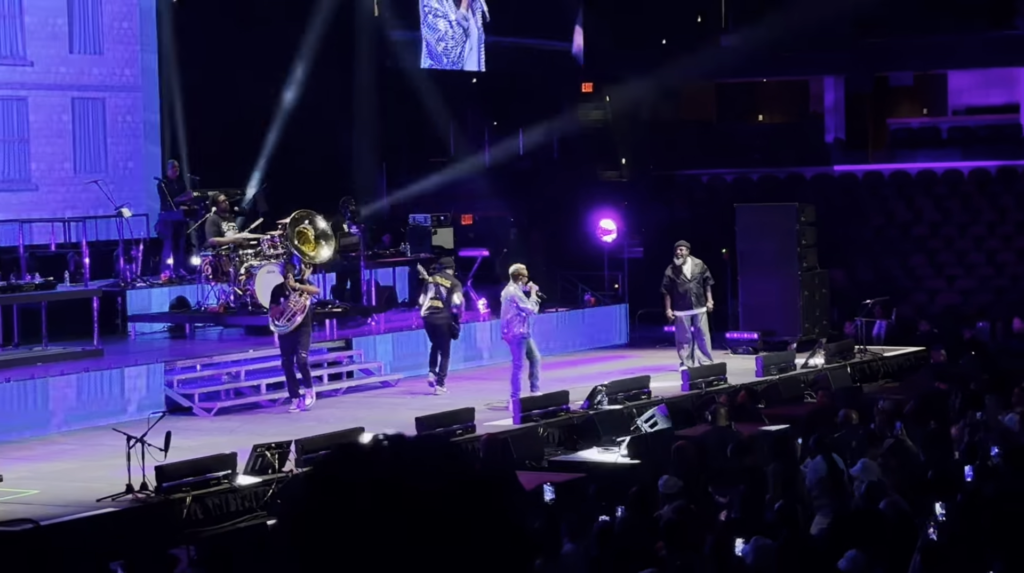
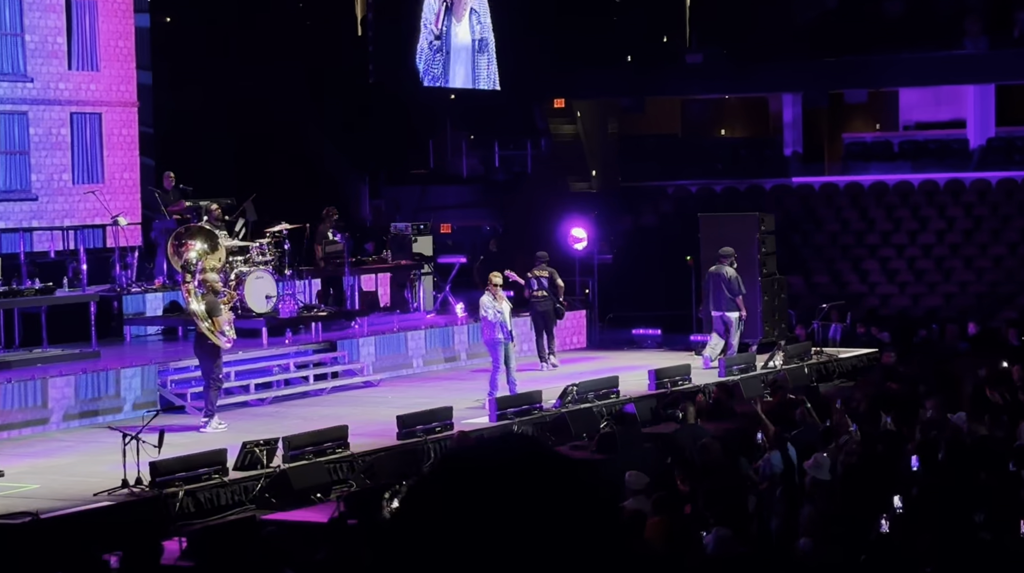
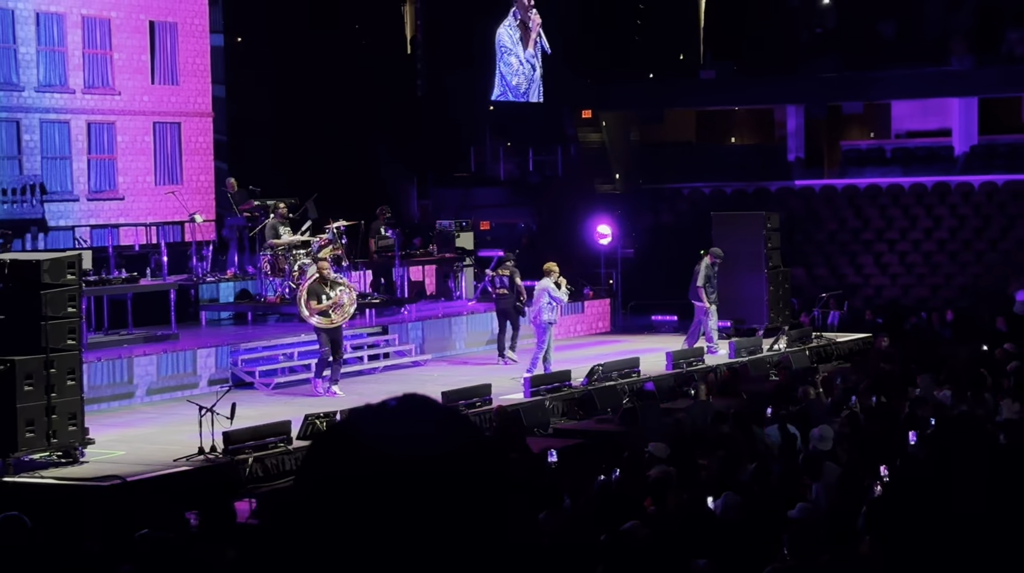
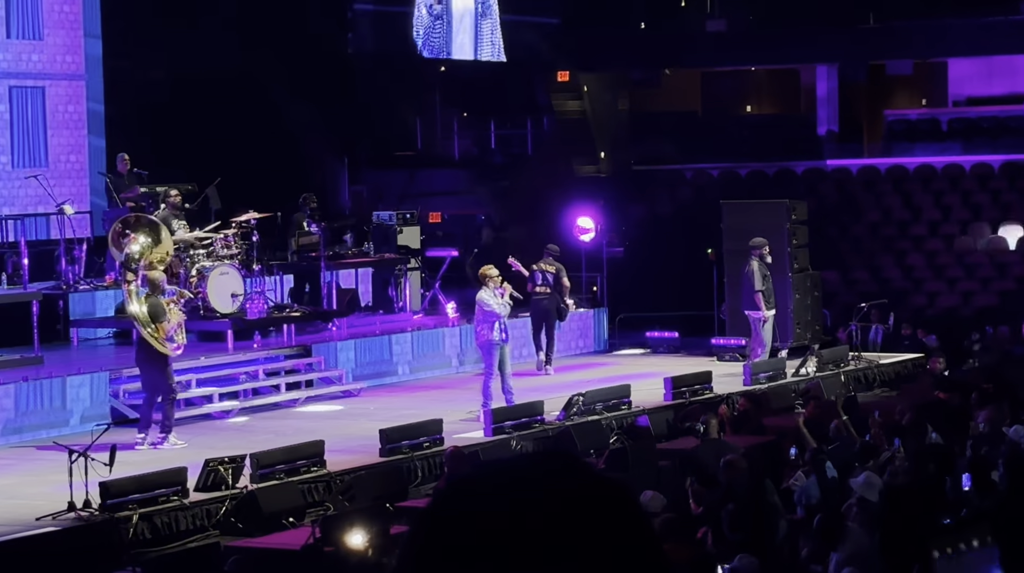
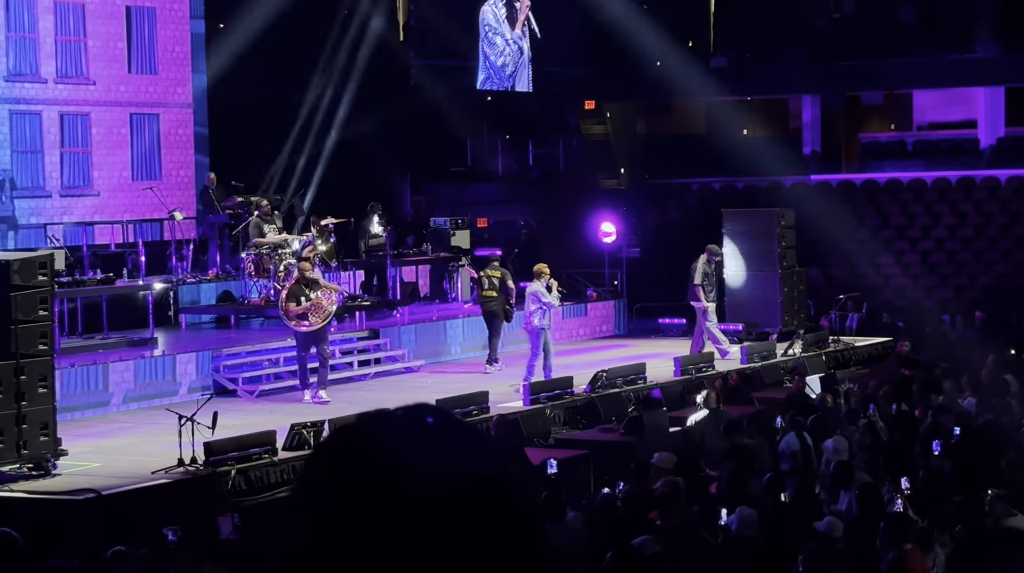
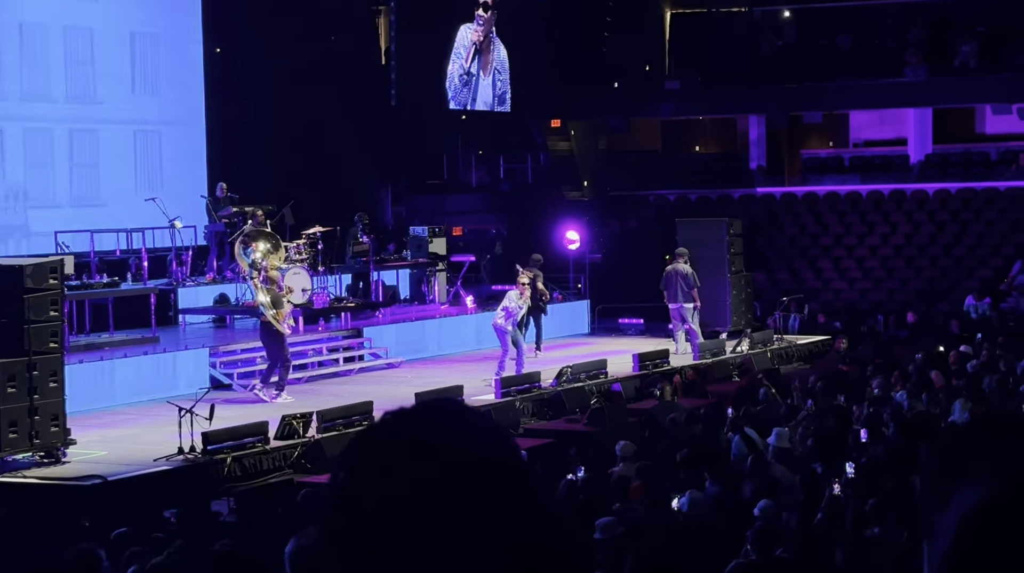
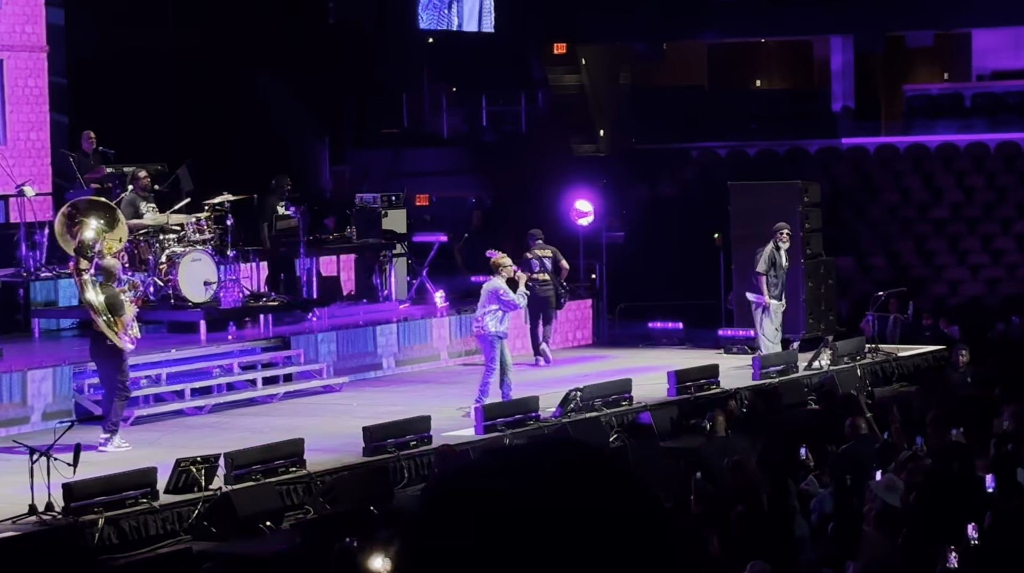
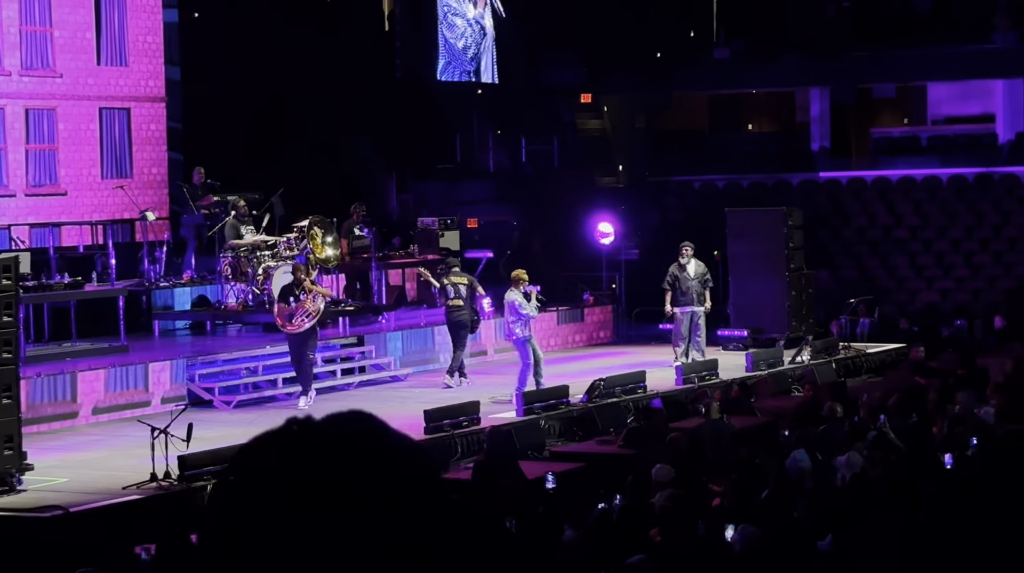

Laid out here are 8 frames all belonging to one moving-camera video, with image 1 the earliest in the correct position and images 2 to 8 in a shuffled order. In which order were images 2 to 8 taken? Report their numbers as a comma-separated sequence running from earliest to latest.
8, 5, 3, 6, 2, 4, 7
